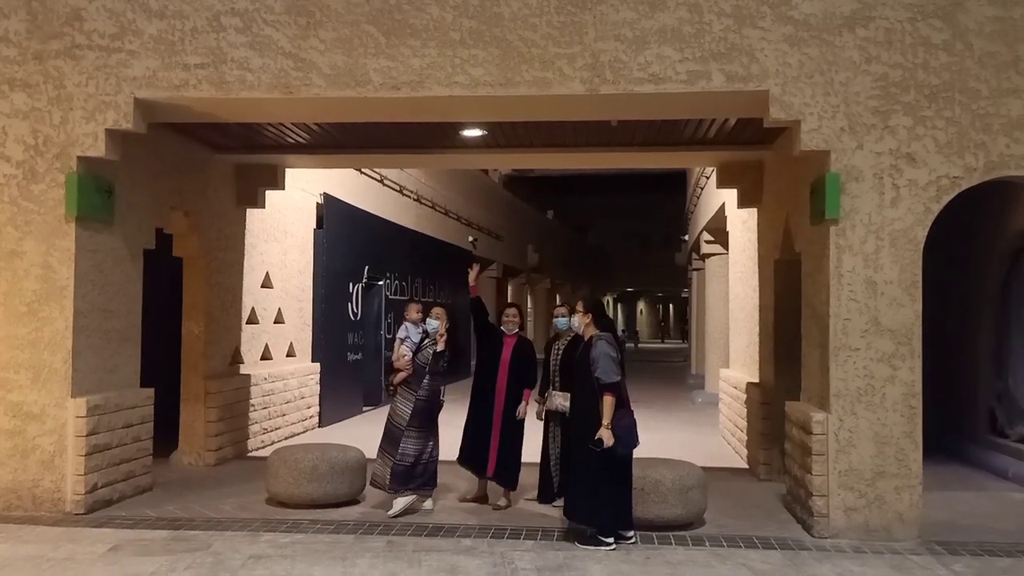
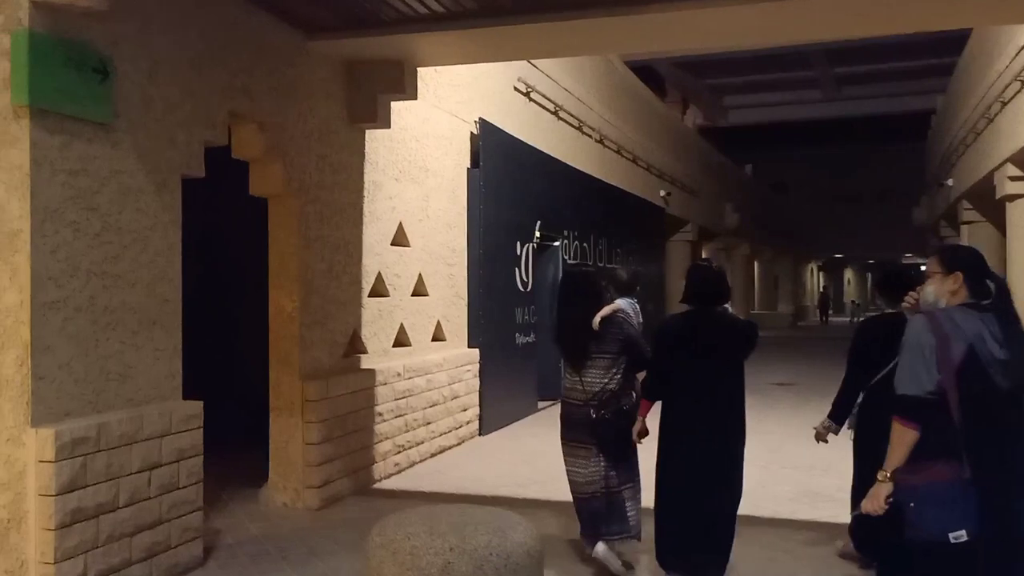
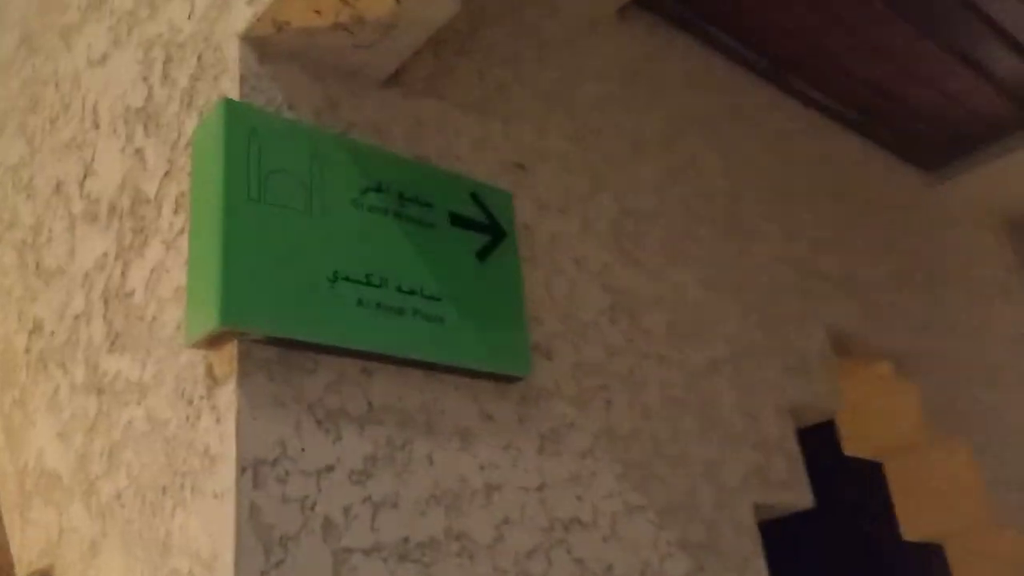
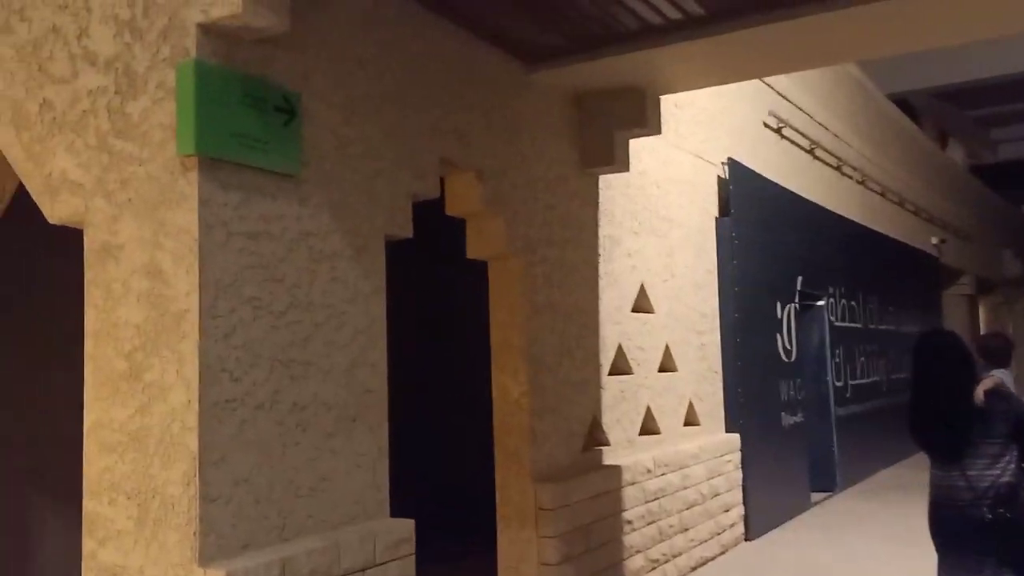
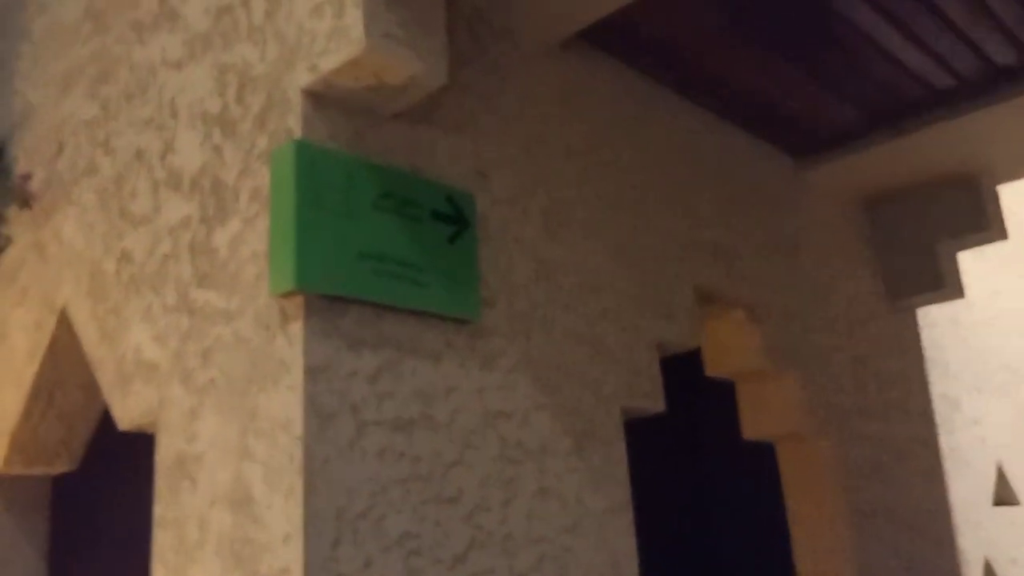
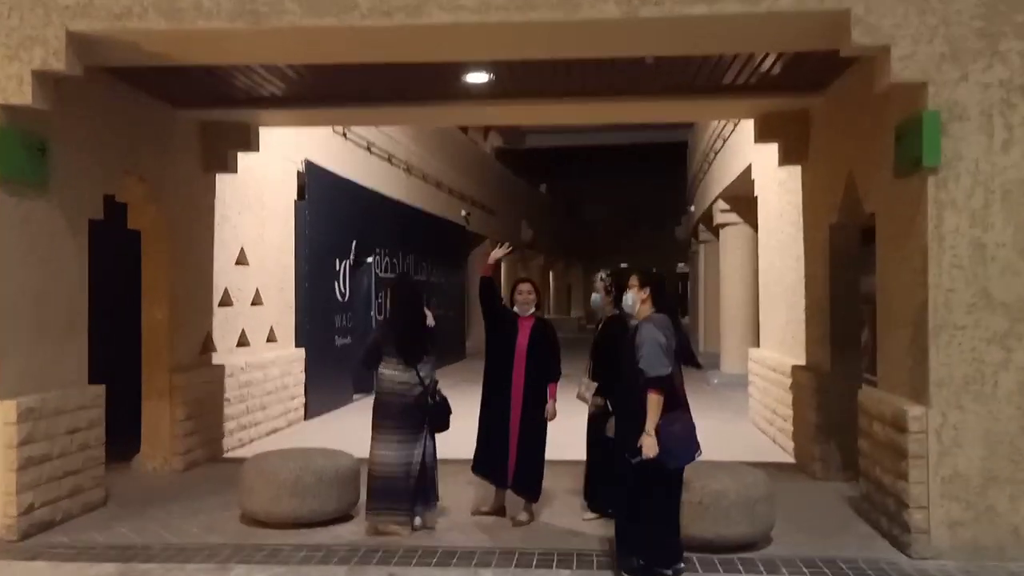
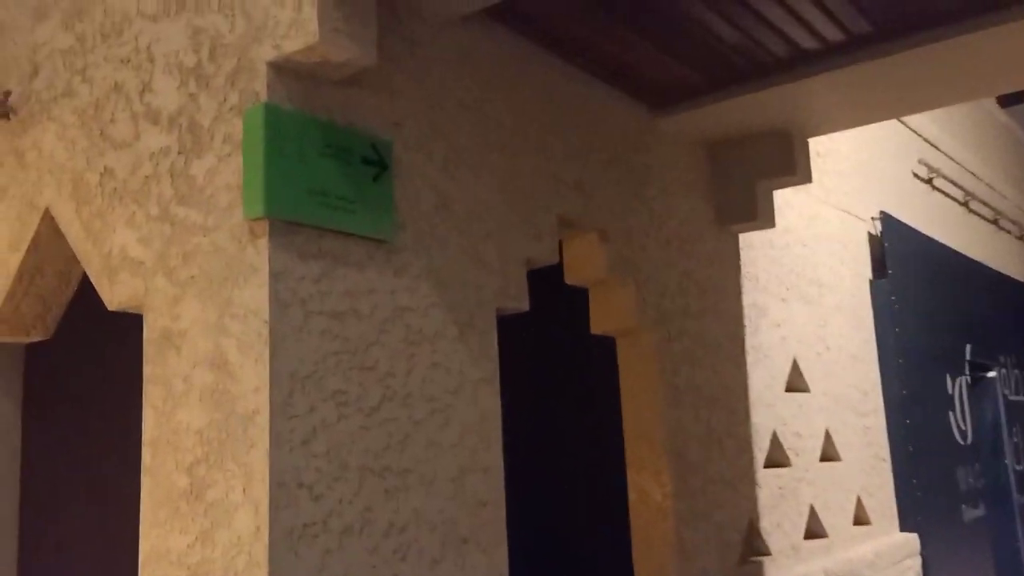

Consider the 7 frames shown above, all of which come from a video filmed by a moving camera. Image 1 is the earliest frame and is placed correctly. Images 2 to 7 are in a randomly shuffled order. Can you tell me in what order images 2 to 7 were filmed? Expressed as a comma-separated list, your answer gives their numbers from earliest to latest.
6, 2, 4, 7, 5, 3
